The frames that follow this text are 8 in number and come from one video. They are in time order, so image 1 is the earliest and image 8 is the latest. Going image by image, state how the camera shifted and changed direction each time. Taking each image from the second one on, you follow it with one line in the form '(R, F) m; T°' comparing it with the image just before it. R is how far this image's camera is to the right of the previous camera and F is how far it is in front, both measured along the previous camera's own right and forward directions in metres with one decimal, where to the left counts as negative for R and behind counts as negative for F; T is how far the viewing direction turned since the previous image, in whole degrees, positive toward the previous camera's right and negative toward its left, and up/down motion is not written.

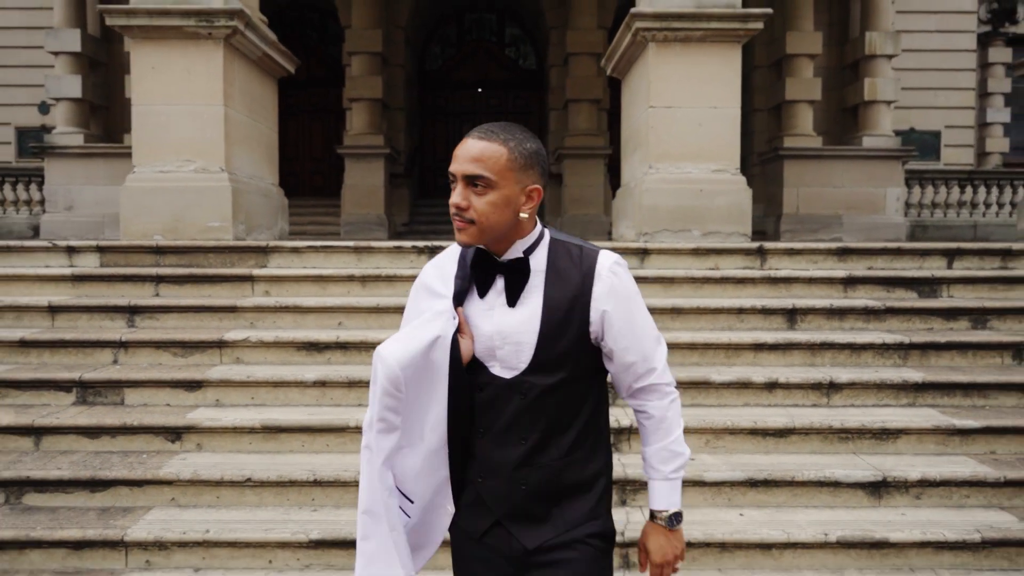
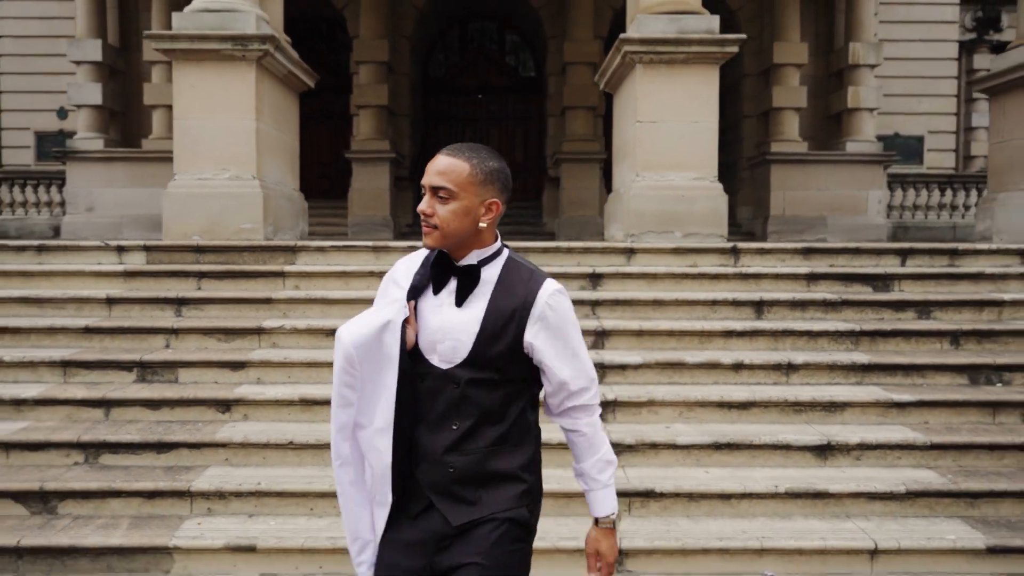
(0.0, -0.7) m; 0°
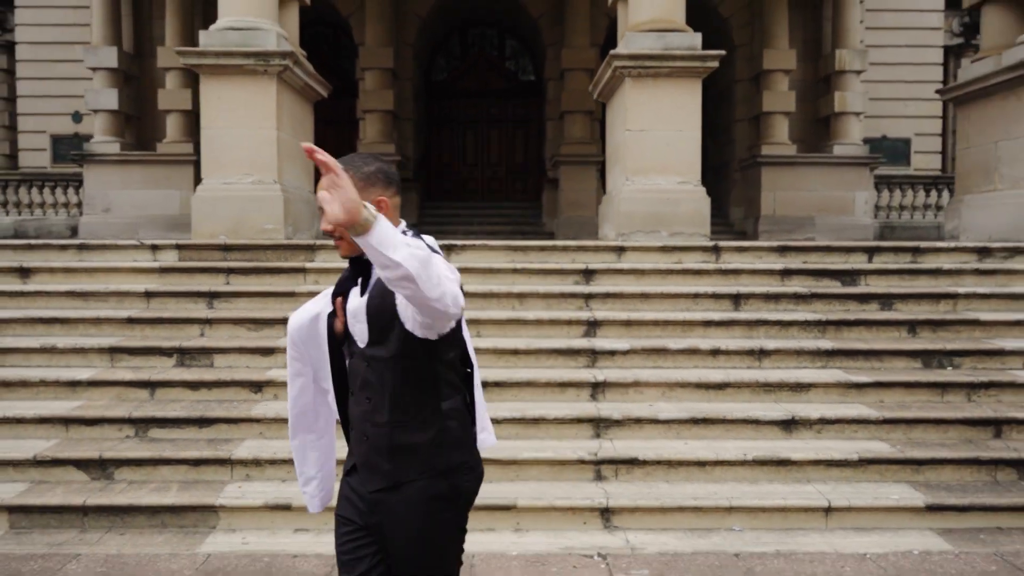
(0.0, -0.6) m; 0°
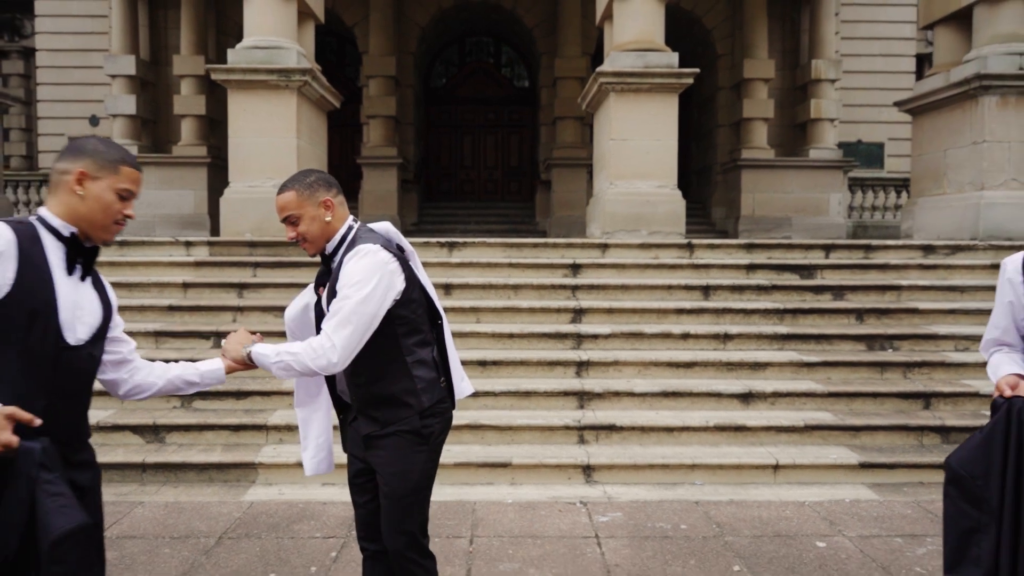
(0.0, -0.8) m; 0°
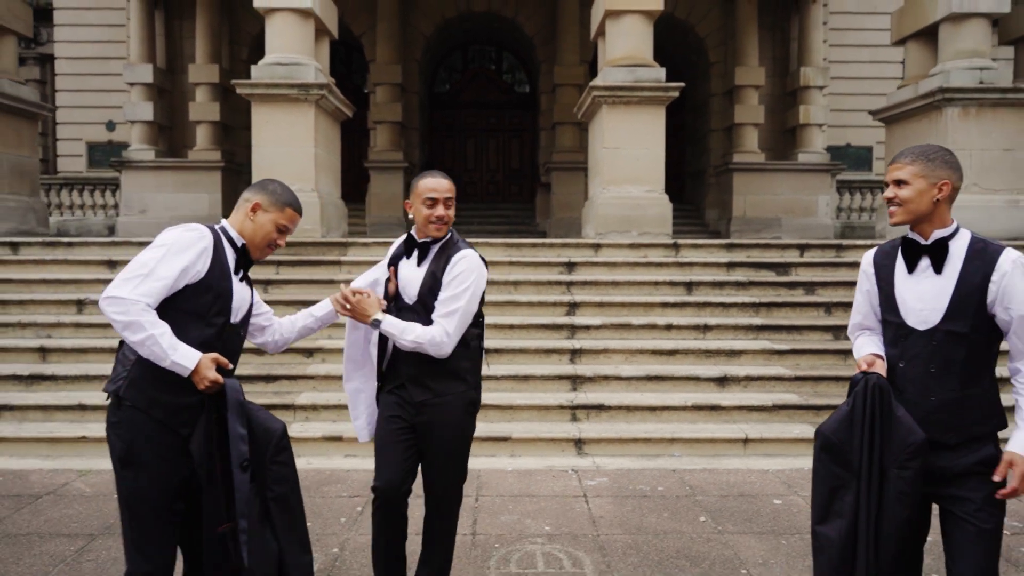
(0.0, -0.7) m; 0°
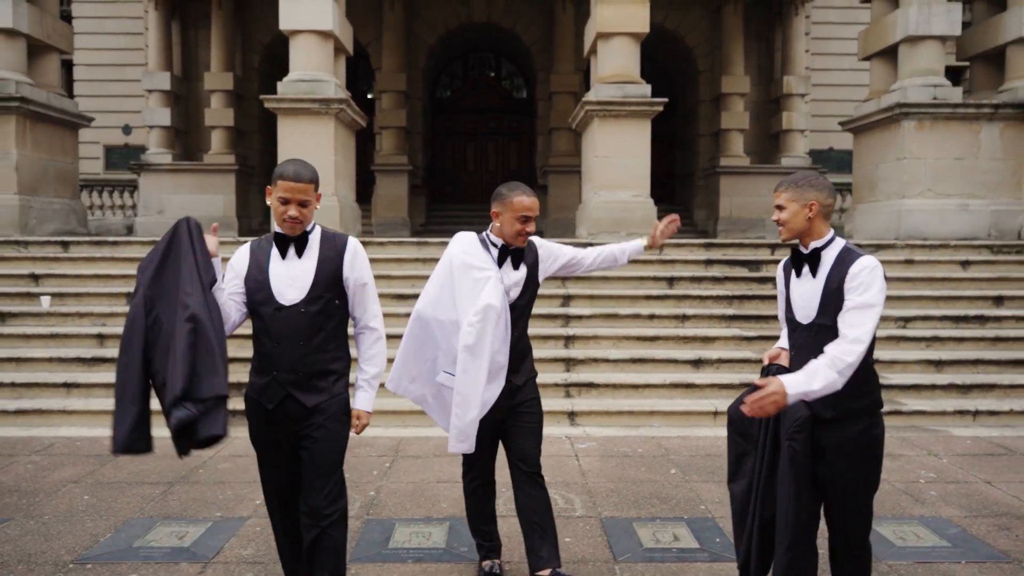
(-0.1, -1.0) m; 0°
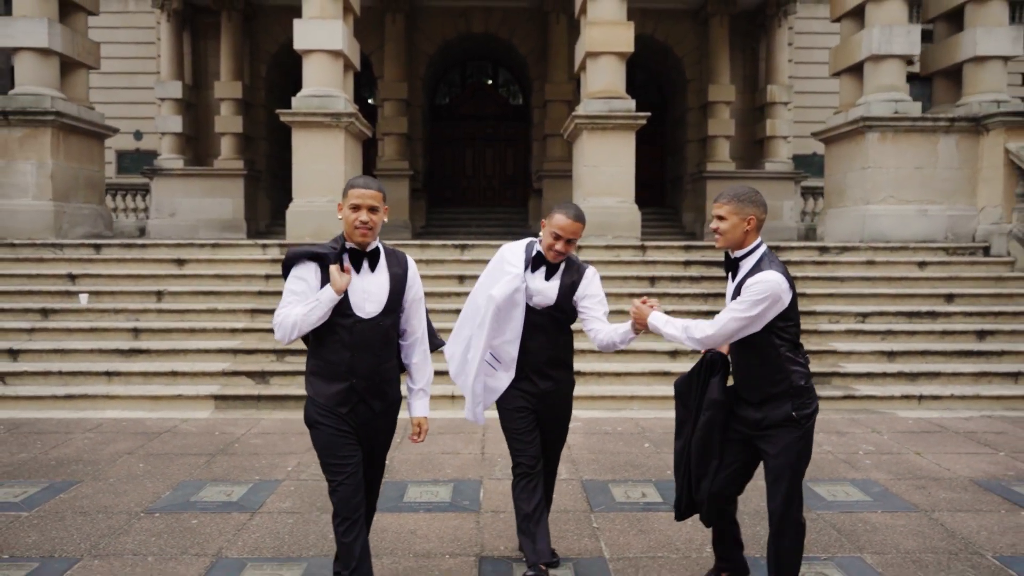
(0.0, -0.9) m; 0°
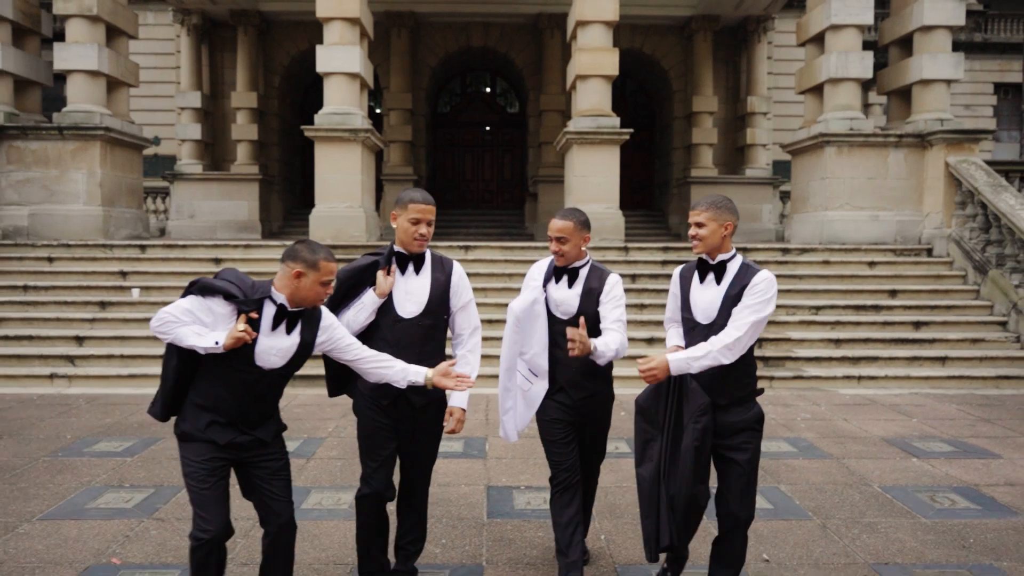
(0.0, -1.4) m; 0°
